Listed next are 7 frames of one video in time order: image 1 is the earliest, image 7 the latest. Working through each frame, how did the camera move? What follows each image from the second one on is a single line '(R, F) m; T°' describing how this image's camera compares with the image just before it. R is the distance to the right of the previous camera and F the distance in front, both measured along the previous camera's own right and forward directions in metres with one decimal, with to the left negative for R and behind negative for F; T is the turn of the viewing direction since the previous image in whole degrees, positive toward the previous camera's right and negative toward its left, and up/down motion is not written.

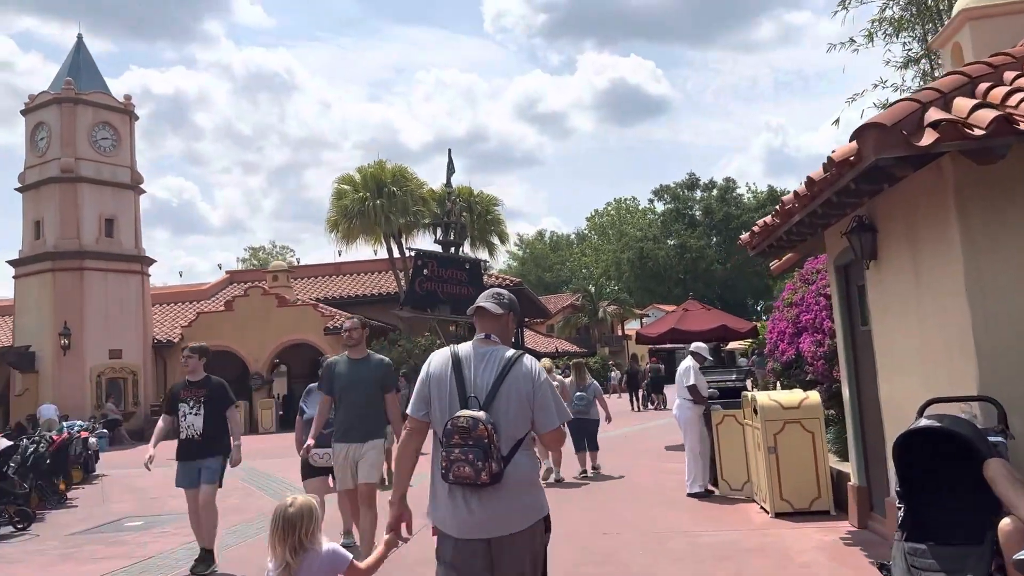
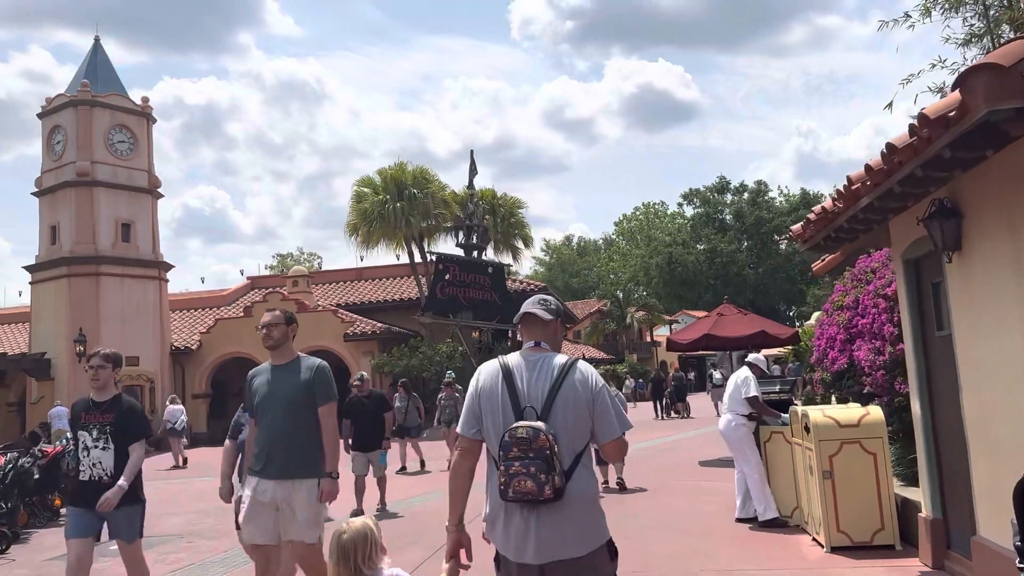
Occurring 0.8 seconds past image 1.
(+0.1, +0.9) m; -2°
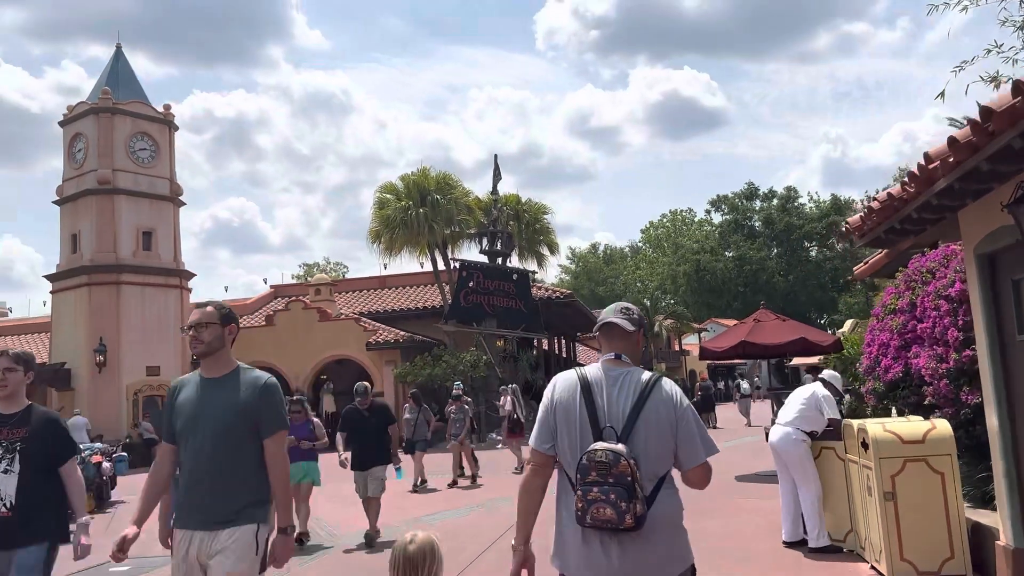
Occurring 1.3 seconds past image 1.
(0.0, +0.6) m; -2°
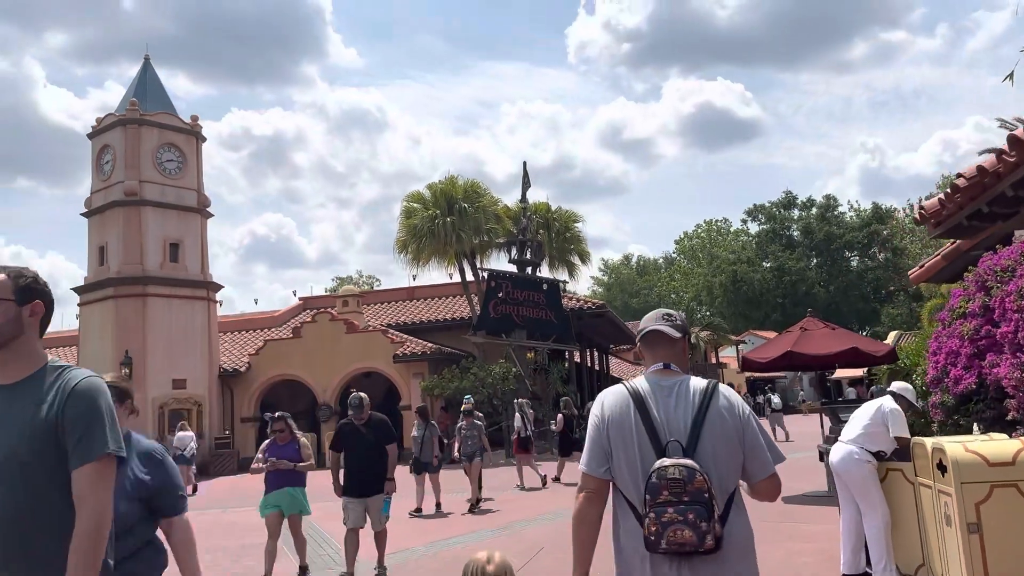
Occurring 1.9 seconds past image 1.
(+0.1, +0.7) m; -2°
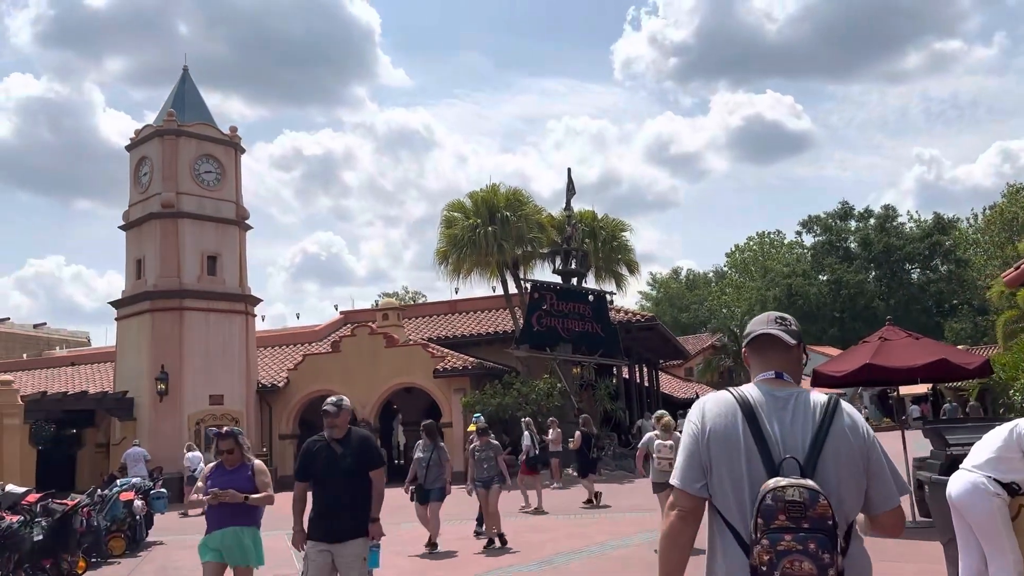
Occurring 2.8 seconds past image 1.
(+0.1, +1.0) m; -3°
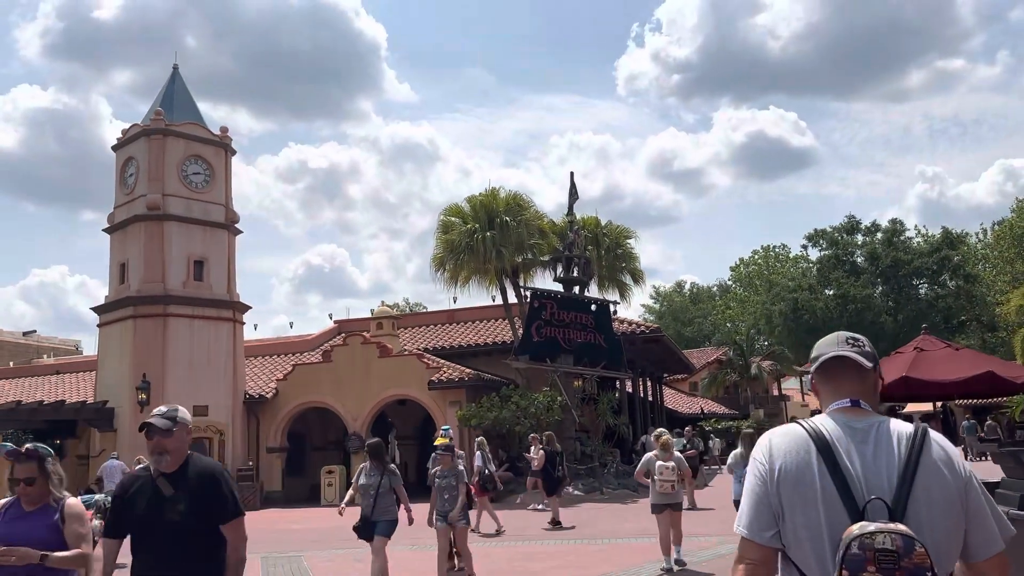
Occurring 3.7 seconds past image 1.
(+0.1, +1.0) m; 0°
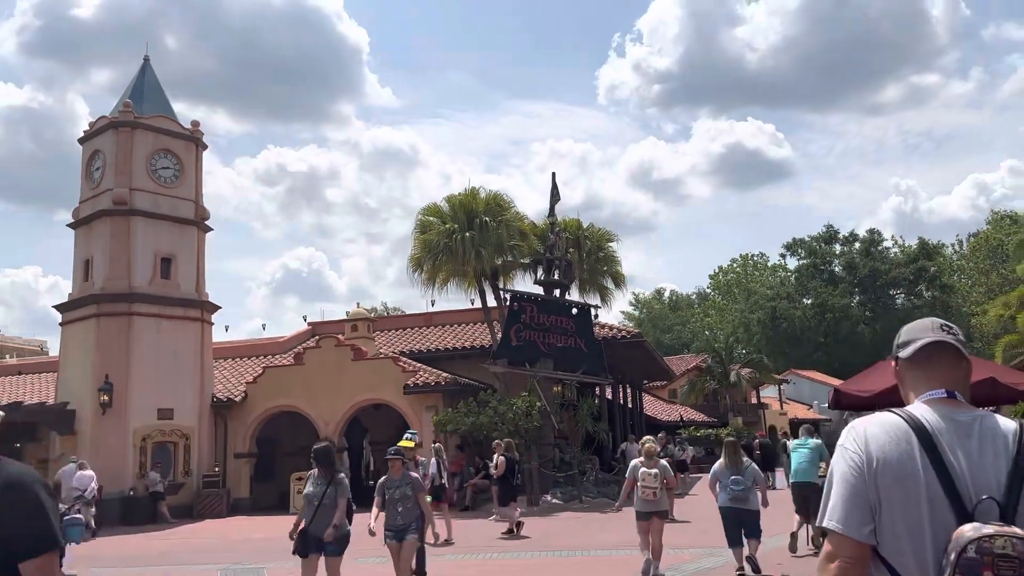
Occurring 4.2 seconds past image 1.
(0.0, +0.5) m; +1°
